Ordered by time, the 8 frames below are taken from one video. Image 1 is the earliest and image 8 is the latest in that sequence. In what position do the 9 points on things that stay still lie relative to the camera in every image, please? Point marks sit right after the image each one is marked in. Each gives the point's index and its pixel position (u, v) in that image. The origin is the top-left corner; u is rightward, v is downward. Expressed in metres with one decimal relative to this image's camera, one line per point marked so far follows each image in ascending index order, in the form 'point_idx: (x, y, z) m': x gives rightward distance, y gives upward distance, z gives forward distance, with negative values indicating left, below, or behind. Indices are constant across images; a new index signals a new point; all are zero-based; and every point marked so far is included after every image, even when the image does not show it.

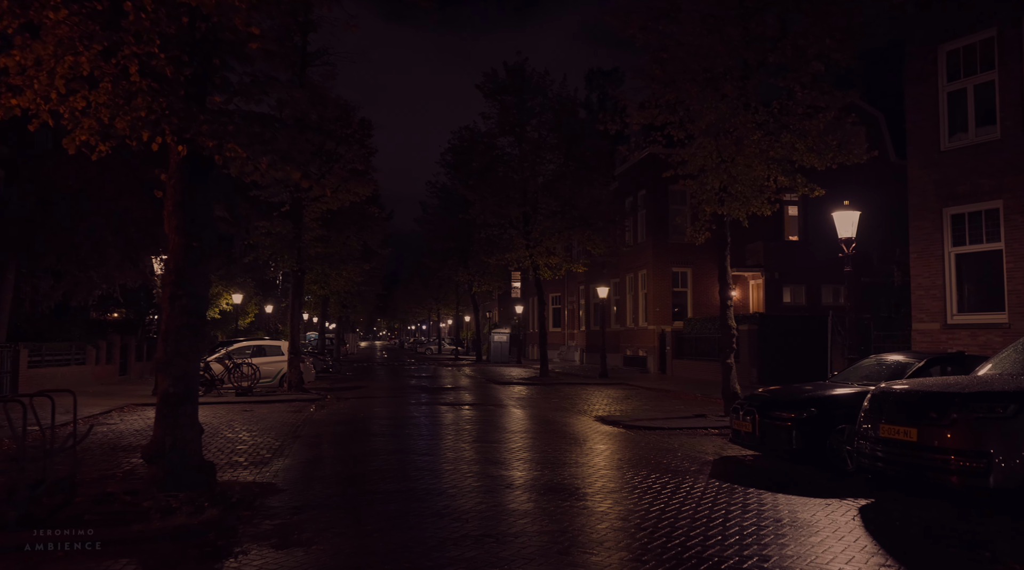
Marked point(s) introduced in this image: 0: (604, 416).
0: (+2.1, -2.9, +18.6) m
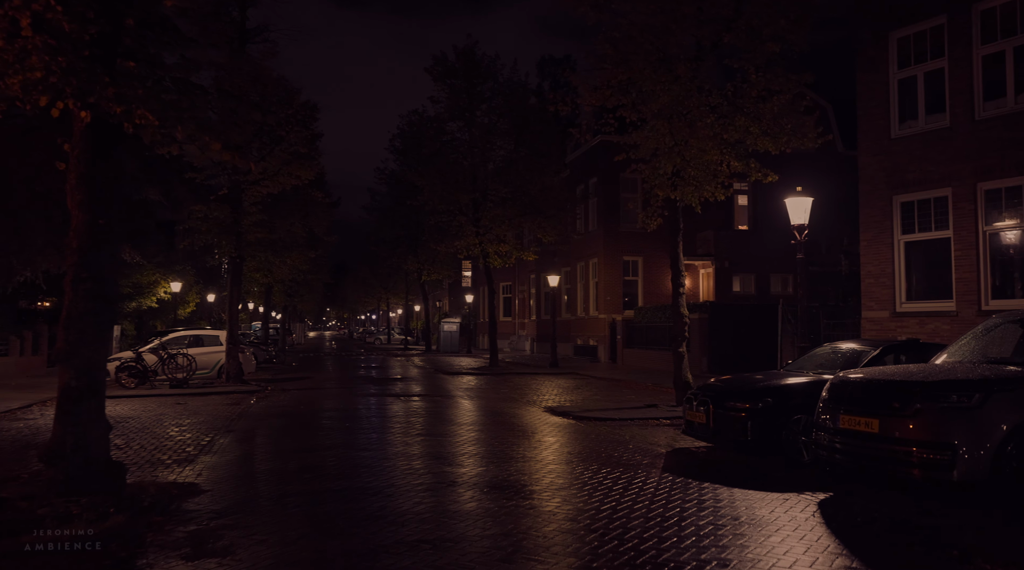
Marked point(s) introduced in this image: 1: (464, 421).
0: (+0.9, -2.7, +18.2) m
1: (-0.9, -2.5, +15.1) m
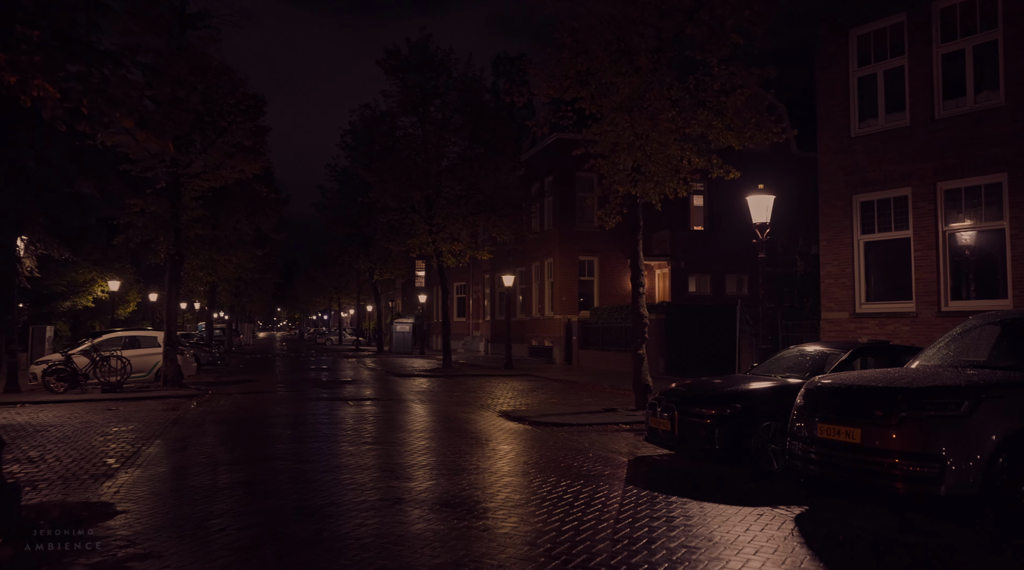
0: (-0.1, -2.6, +17.5) m
1: (-1.7, -2.5, +14.4) m
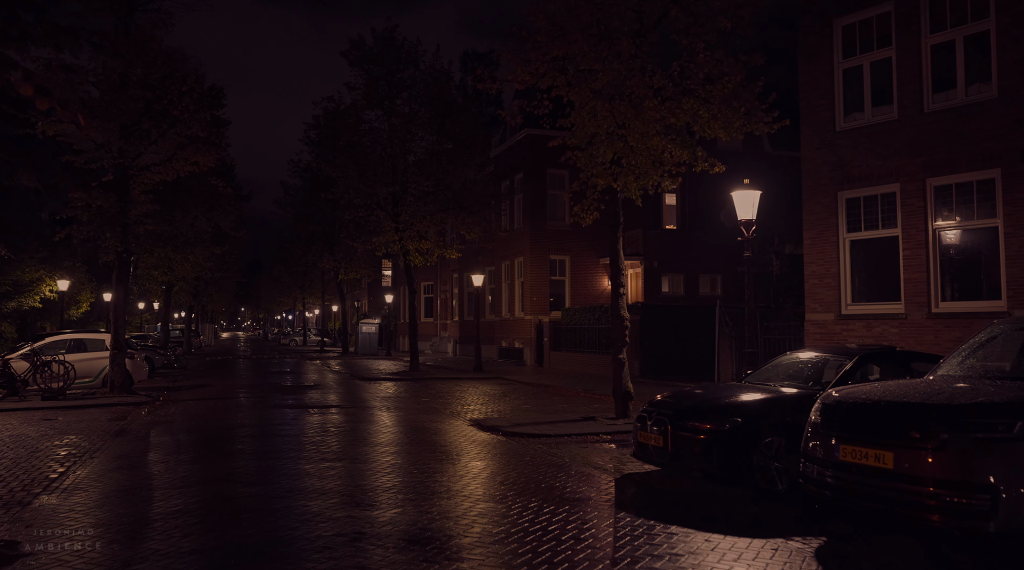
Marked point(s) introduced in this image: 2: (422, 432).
0: (-0.6, -2.6, +16.5) m
1: (-2.1, -2.5, +13.3) m
2: (-1.6, -2.6, +14.6) m
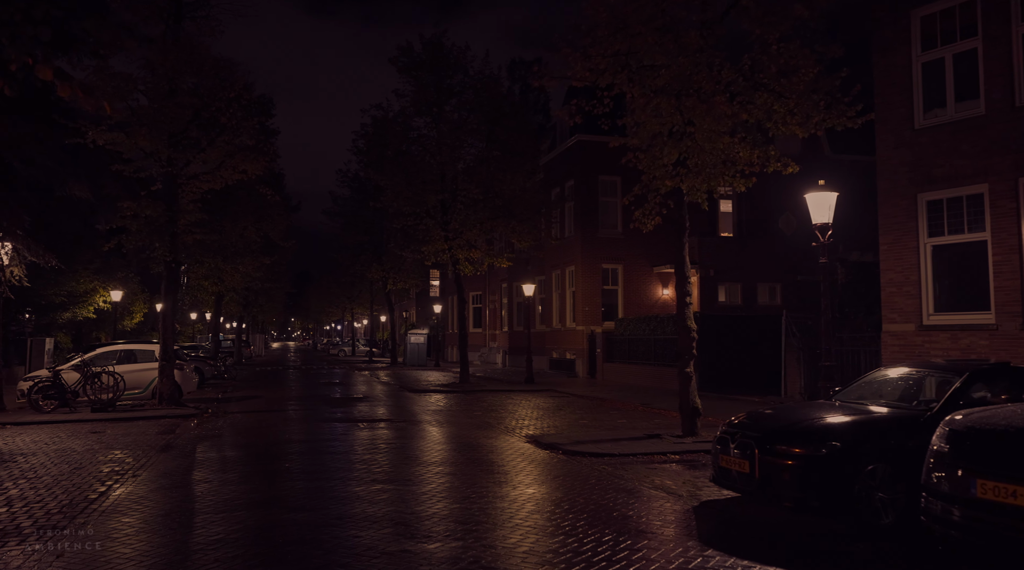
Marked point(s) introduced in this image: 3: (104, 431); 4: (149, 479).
0: (+0.5, -2.8, +15.7) m
1: (-1.2, -2.6, +12.6) m
2: (-0.6, -2.7, +13.9) m
3: (-8.0, -2.9, +16.3) m
4: (-4.7, -2.5, +10.6) m
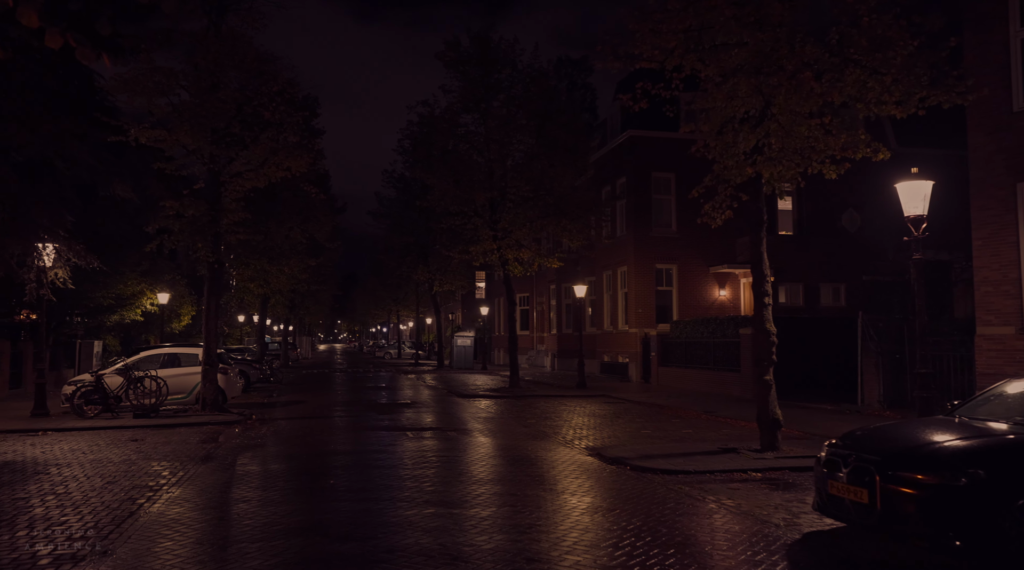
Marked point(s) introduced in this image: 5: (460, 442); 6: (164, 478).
0: (+1.5, -2.8, +14.6) m
1: (-0.4, -2.6, +11.6) m
2: (+0.3, -2.7, +12.8) m
3: (-6.9, -2.9, +15.6) m
4: (-3.9, -2.5, +9.8) m
5: (-1.0, -2.9, +15.7) m
6: (-4.7, -2.6, +11.1) m
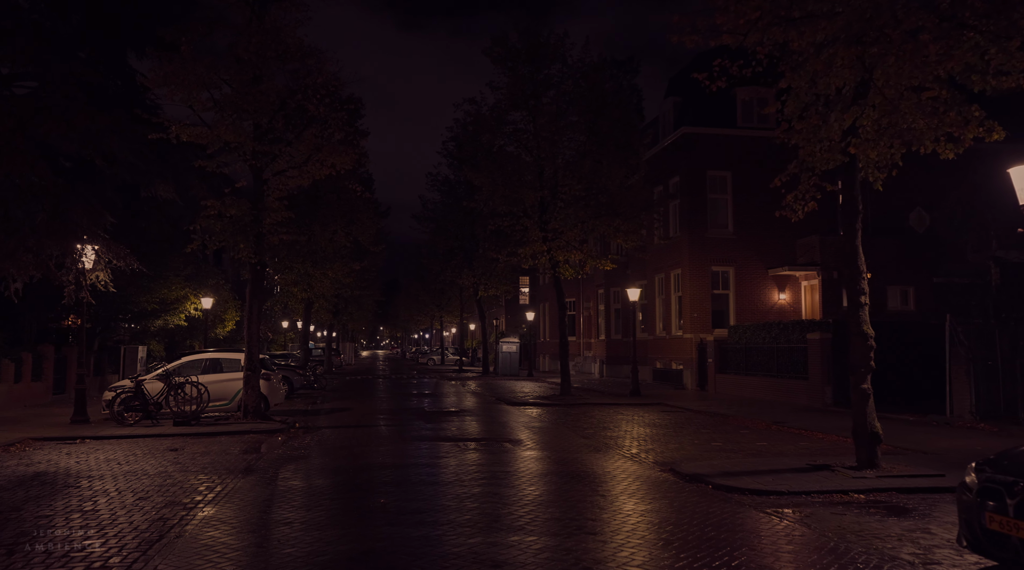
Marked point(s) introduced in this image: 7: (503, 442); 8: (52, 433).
0: (+2.5, -2.8, +13.3) m
1: (+0.5, -2.6, +10.4) m
2: (+1.2, -2.7, +11.6) m
3: (-5.8, -2.9, +14.8) m
4: (-3.1, -2.5, +8.8) m
5: (+0.1, -2.9, +14.5) m
6: (-3.9, -2.6, +10.2) m
7: (-0.1, -3.1, +16.7) m
8: (-9.6, -3.1, +17.4) m
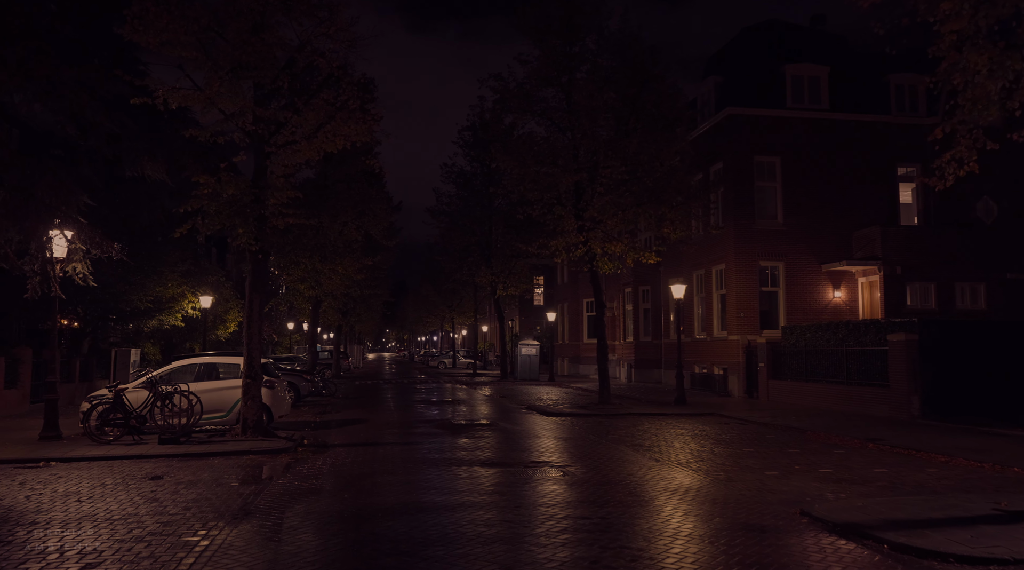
0: (+3.4, -2.6, +10.4) m
1: (+1.4, -2.4, +7.5) m
2: (+2.1, -2.5, +8.7) m
3: (-5.0, -2.7, +11.9) m
4: (-2.3, -2.3, +5.9) m
5: (+1.0, -2.8, +11.6) m
6: (-3.0, -2.4, +7.3) m
7: (+0.8, -3.0, +13.8) m
8: (-8.7, -2.9, +14.5) m
